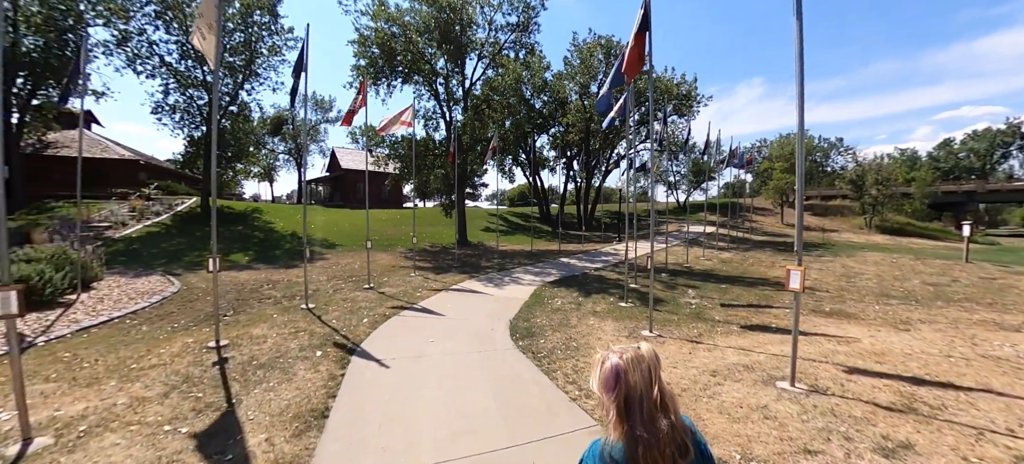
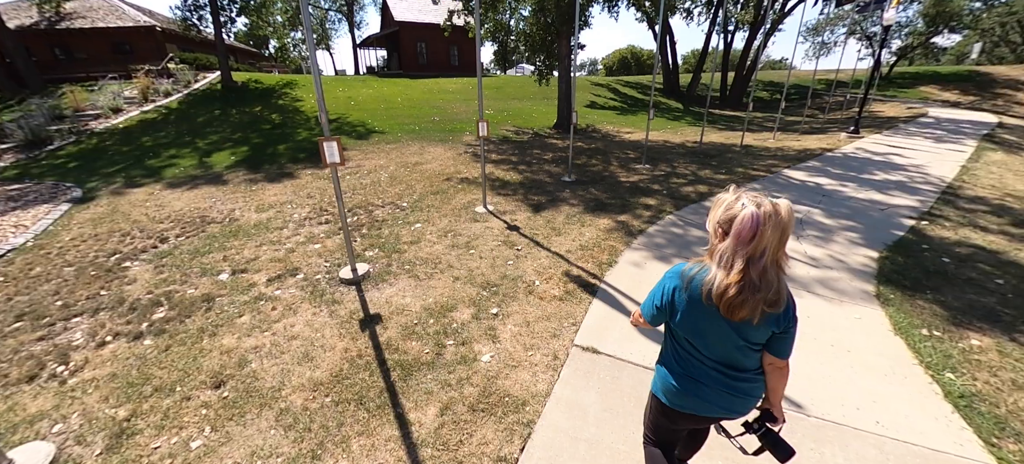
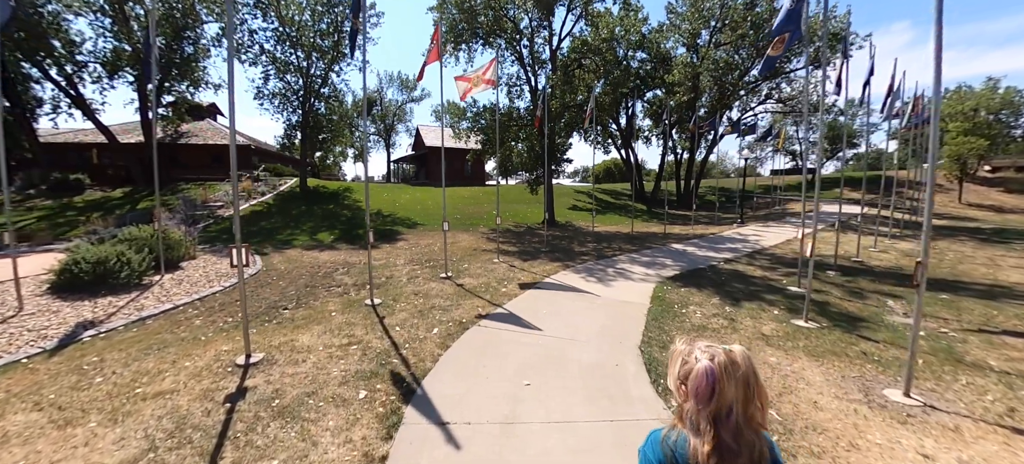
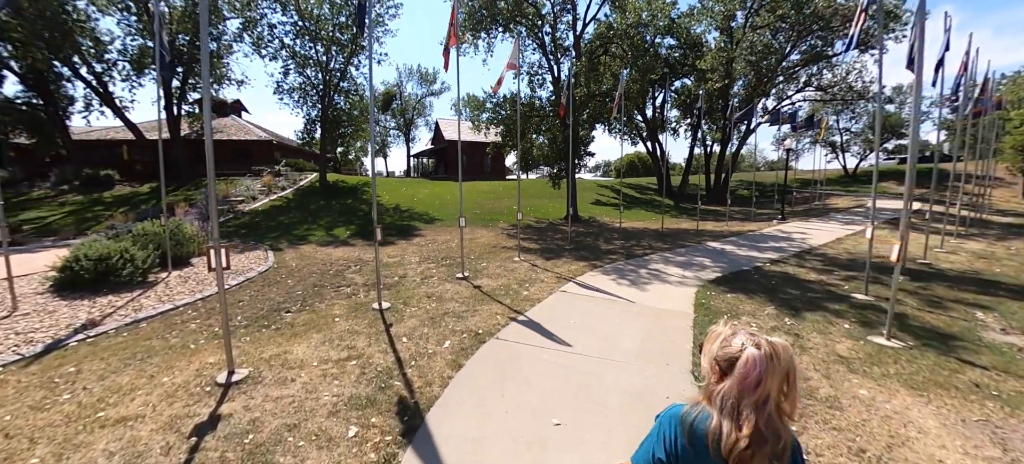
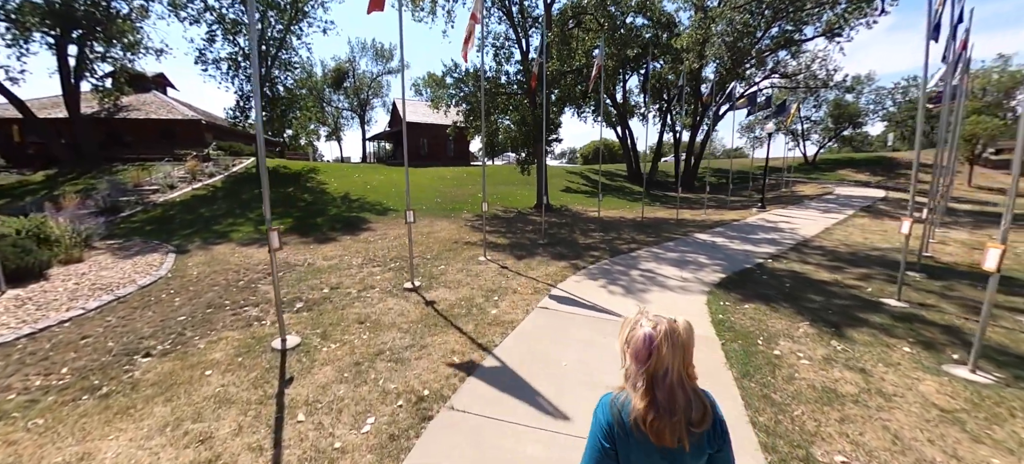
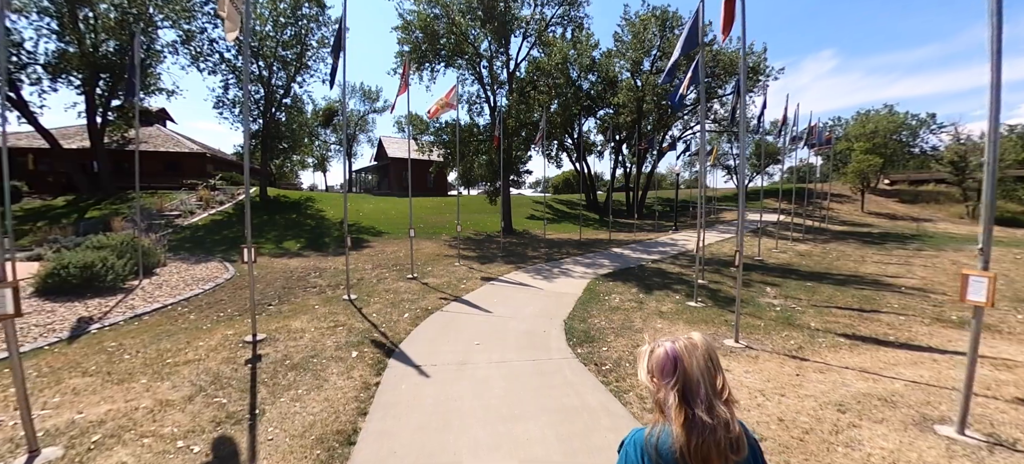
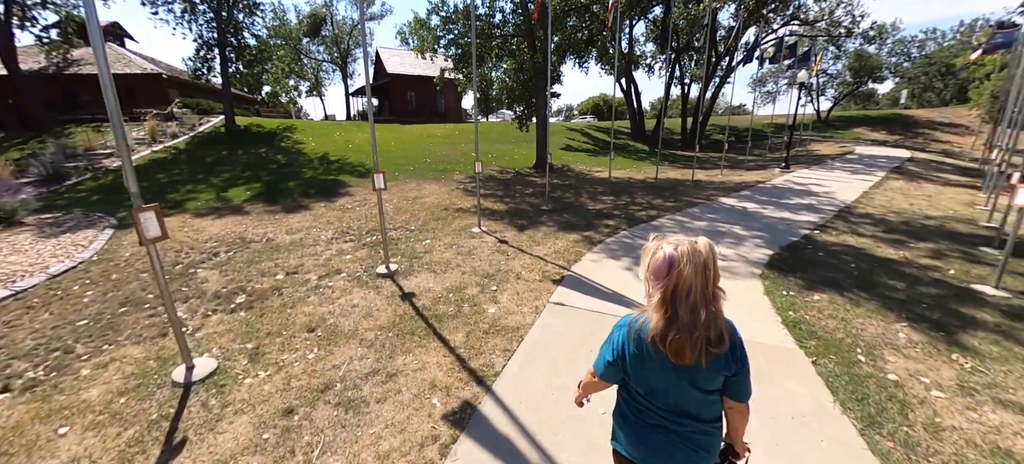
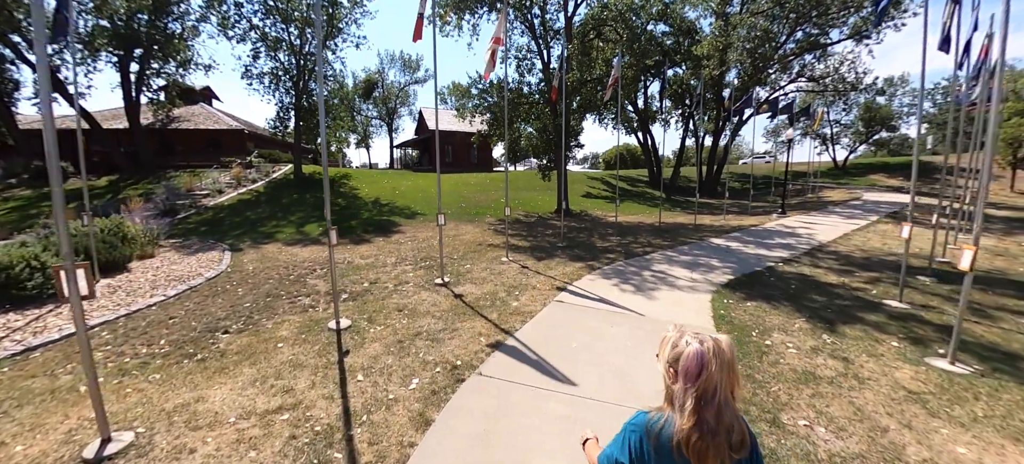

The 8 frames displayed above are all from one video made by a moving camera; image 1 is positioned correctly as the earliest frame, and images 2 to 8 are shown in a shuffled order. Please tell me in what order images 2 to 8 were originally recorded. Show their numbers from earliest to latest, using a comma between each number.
6, 3, 4, 8, 5, 7, 2
